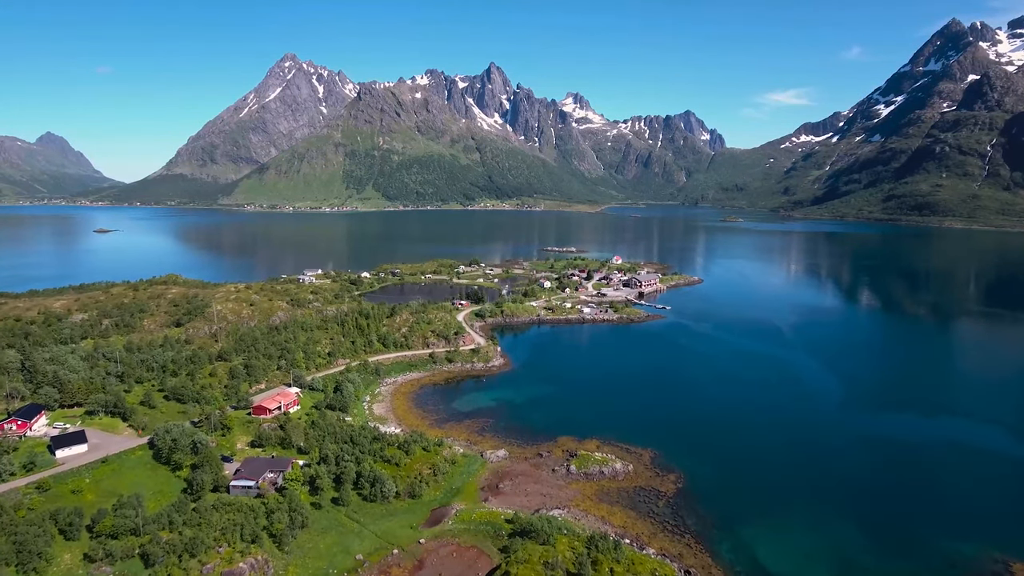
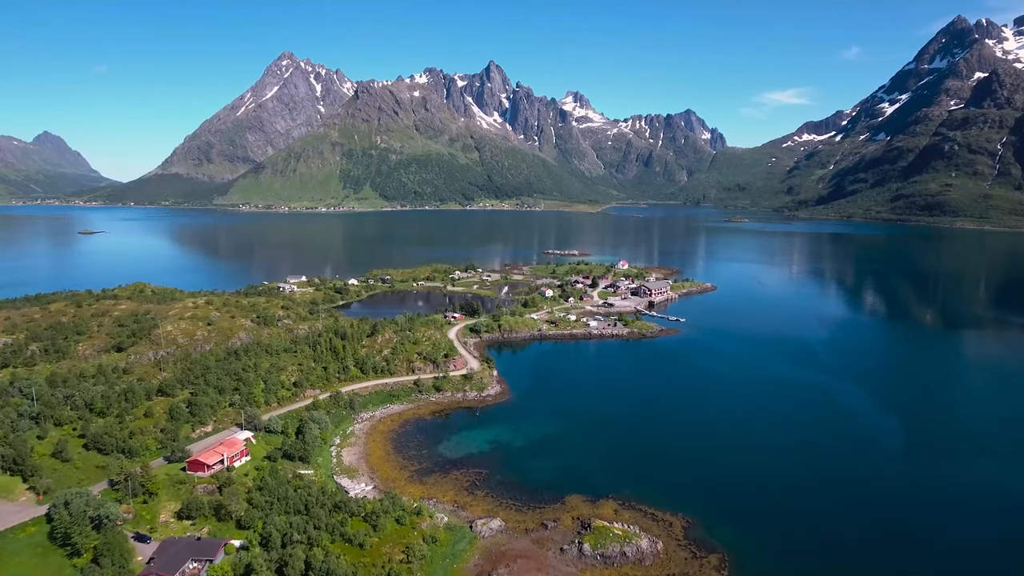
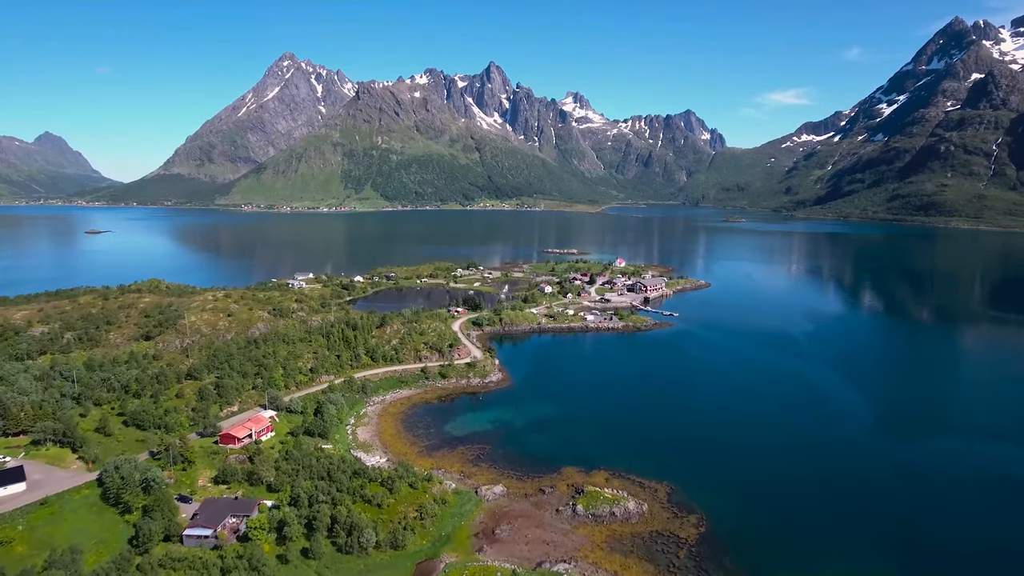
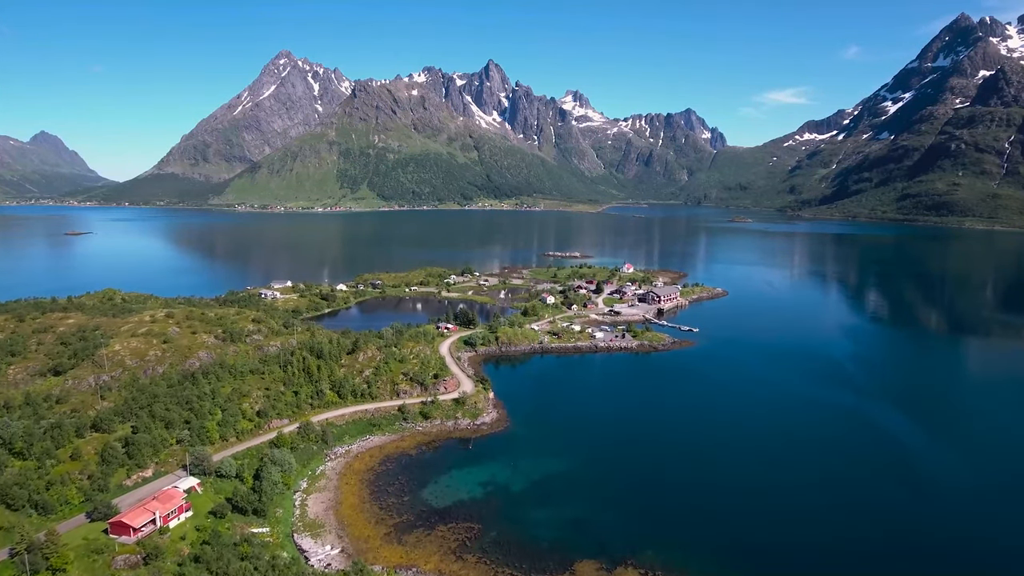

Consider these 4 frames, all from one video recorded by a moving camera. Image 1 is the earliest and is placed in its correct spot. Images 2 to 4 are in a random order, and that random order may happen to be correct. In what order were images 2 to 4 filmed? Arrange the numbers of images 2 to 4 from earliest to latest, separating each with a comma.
3, 2, 4
